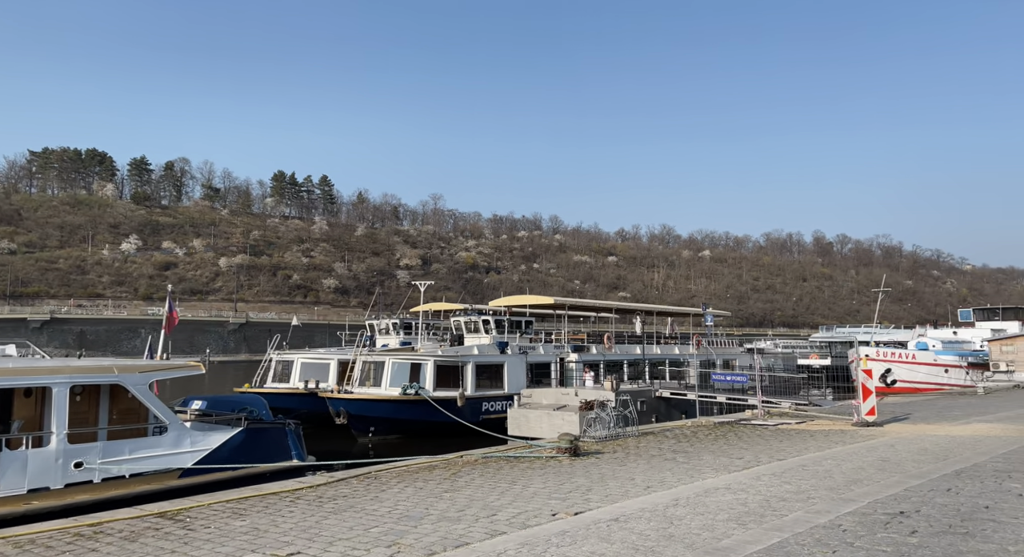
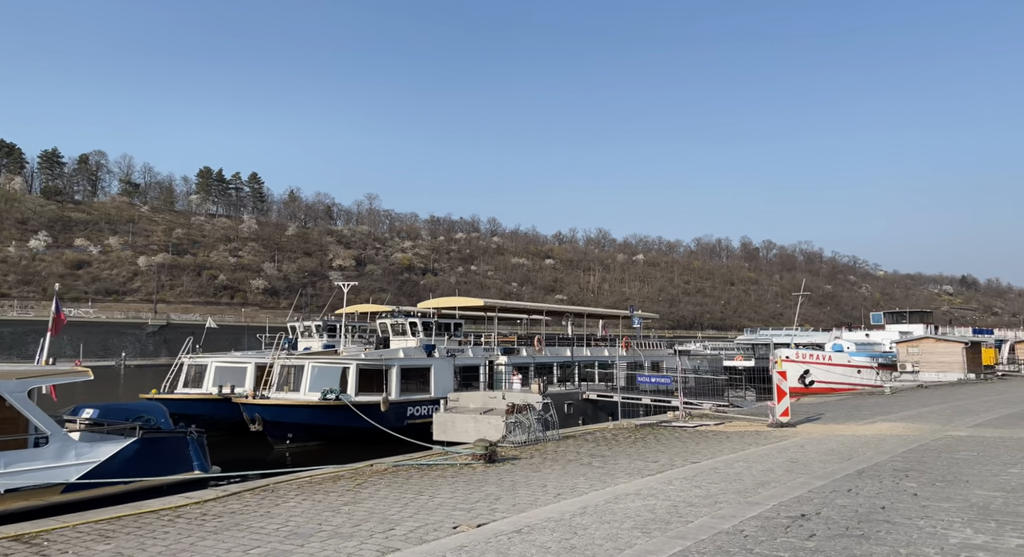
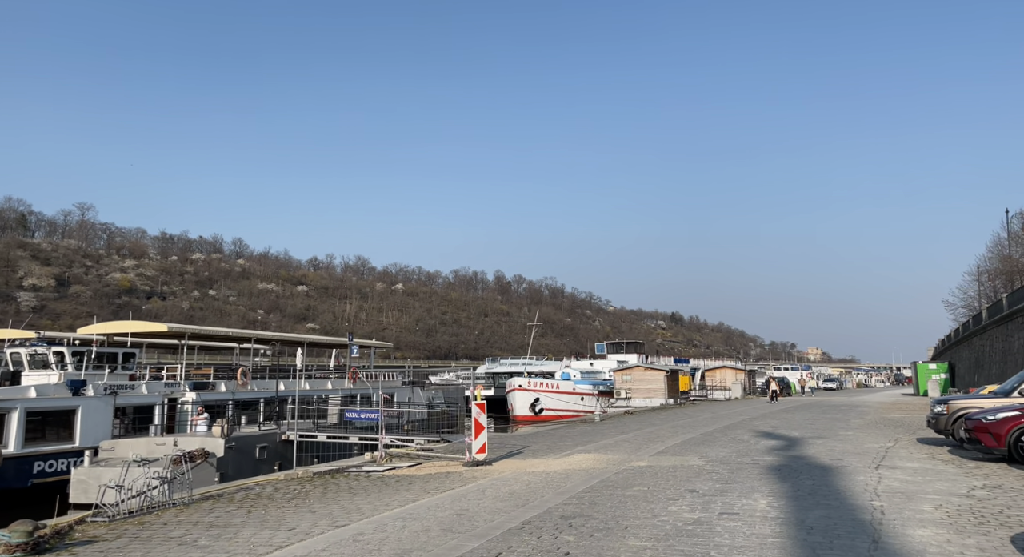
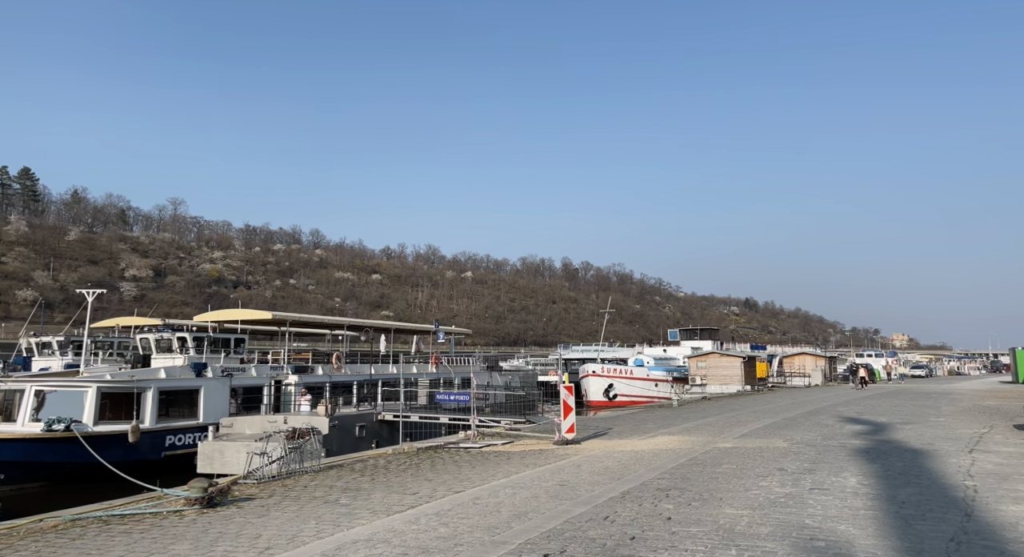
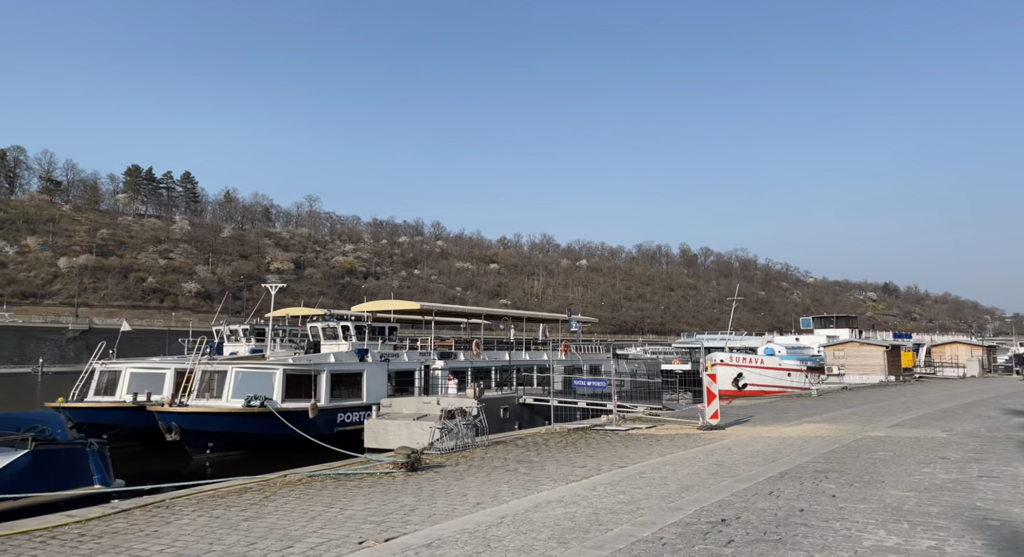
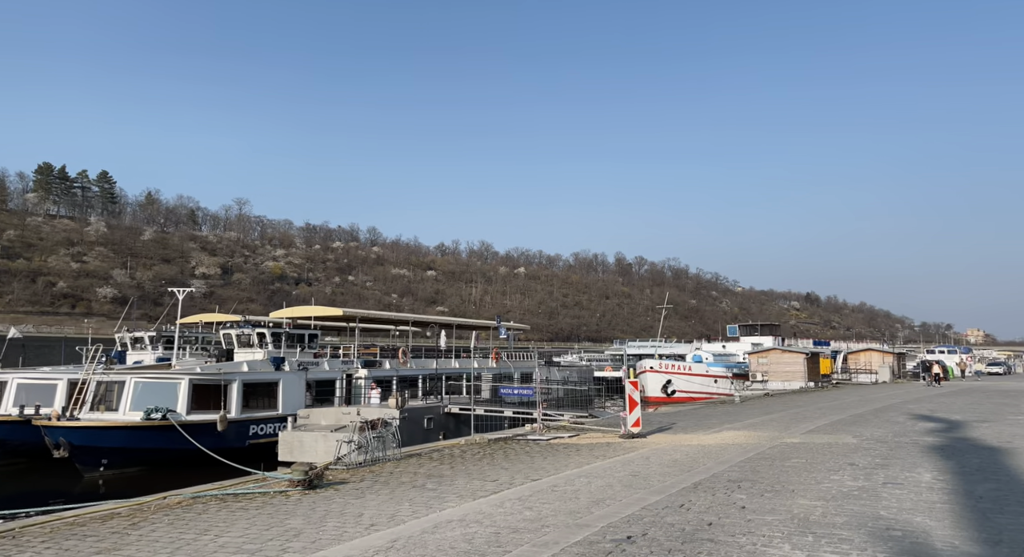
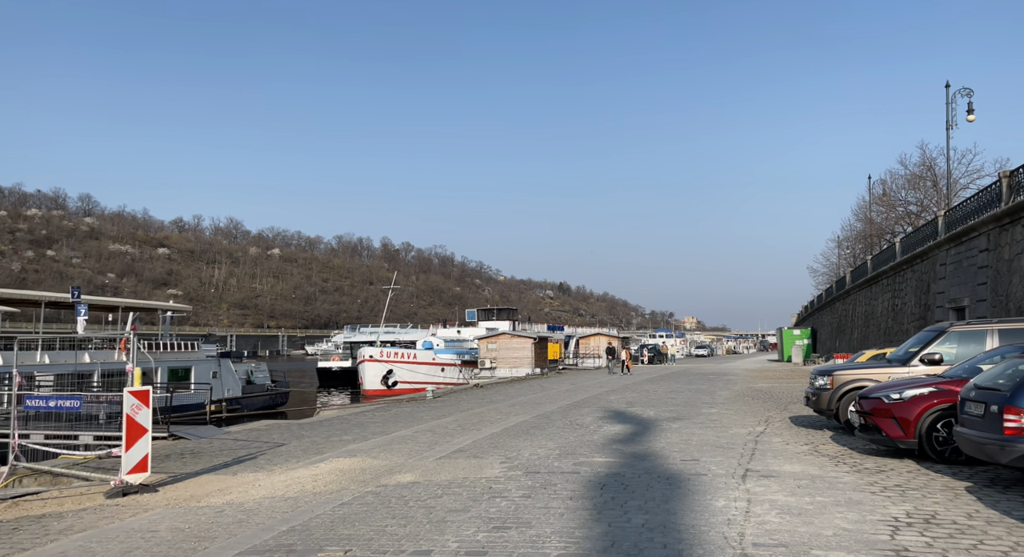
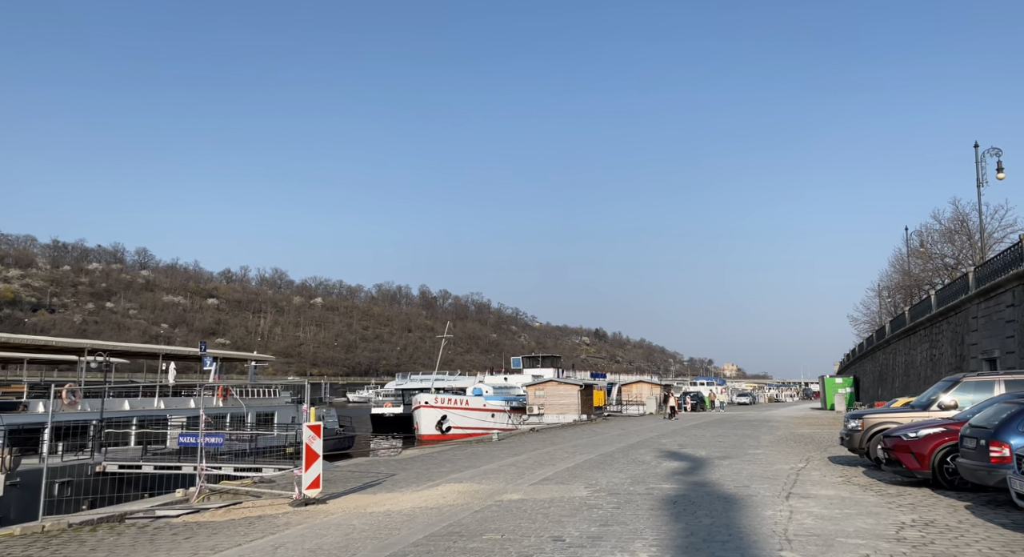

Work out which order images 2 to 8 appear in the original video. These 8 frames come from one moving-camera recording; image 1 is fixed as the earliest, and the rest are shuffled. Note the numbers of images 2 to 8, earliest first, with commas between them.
2, 5, 6, 4, 3, 8, 7
